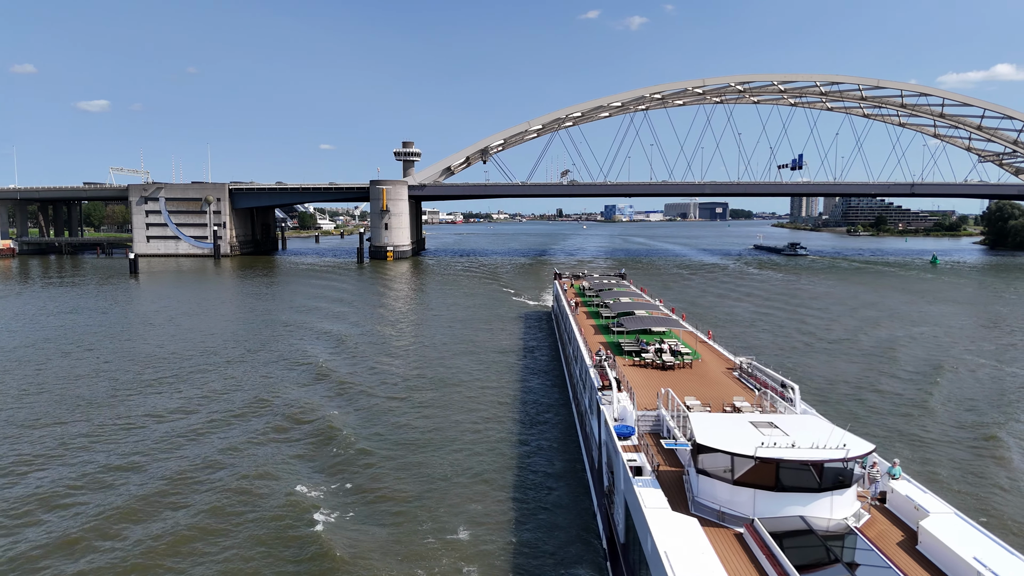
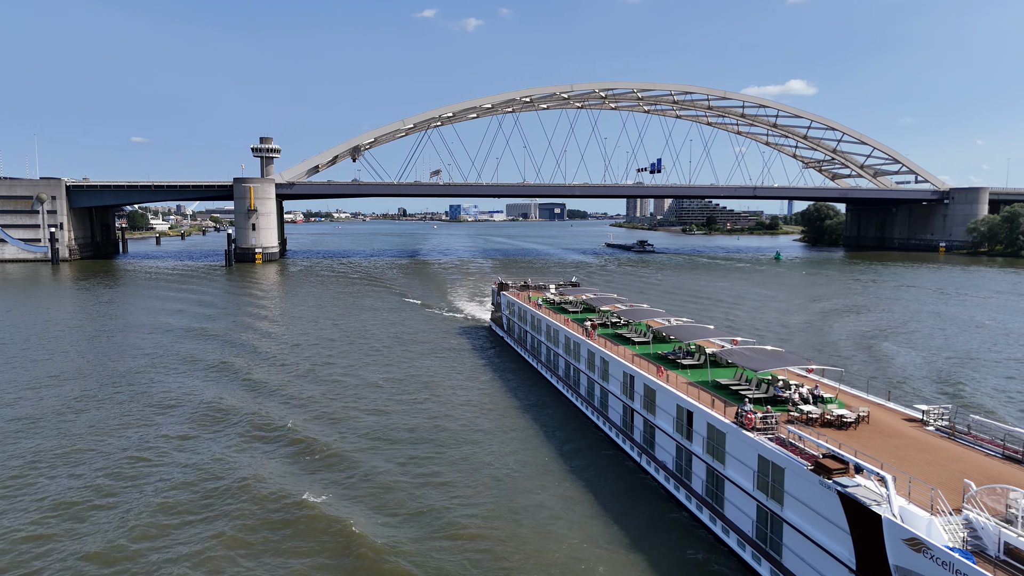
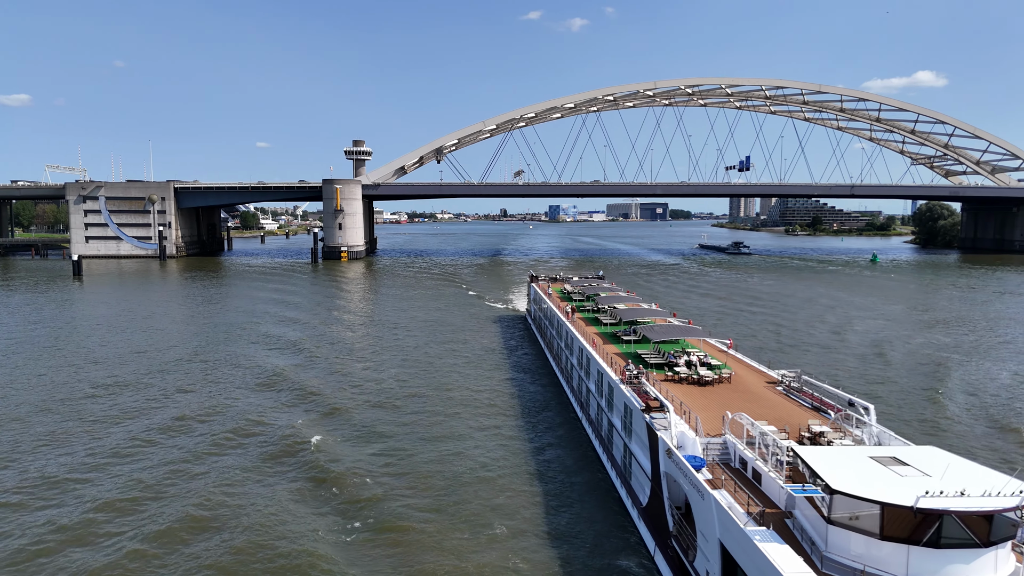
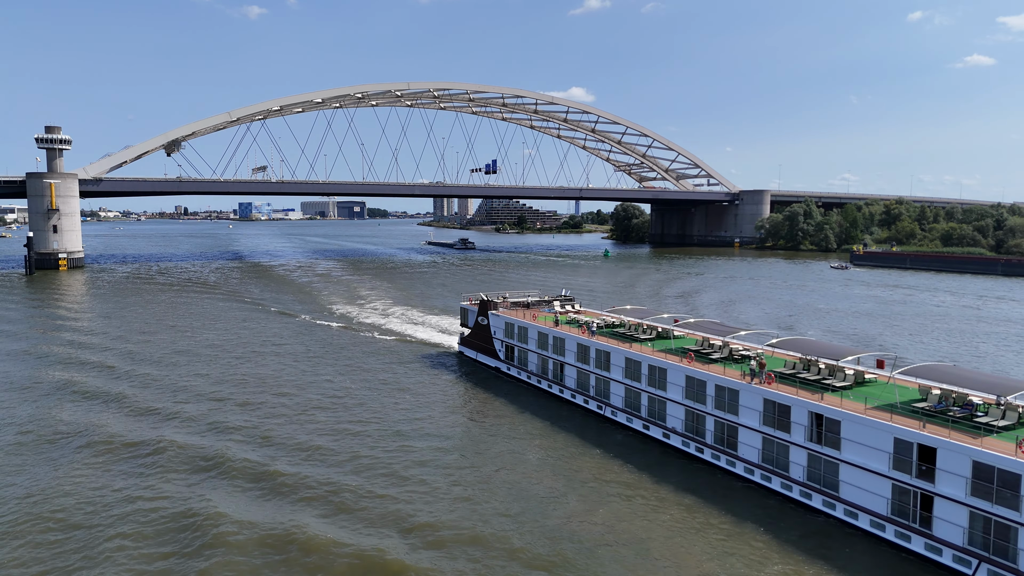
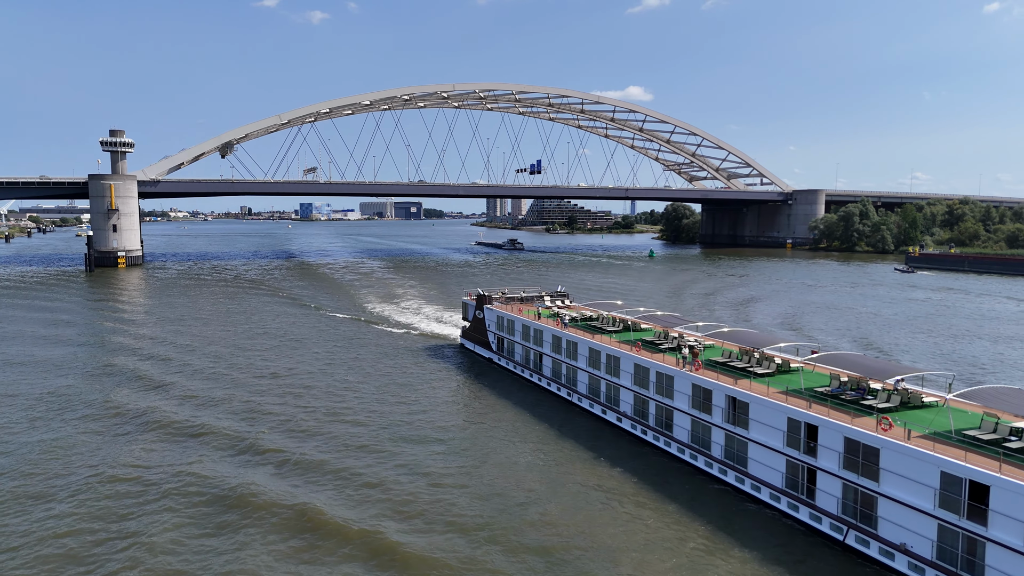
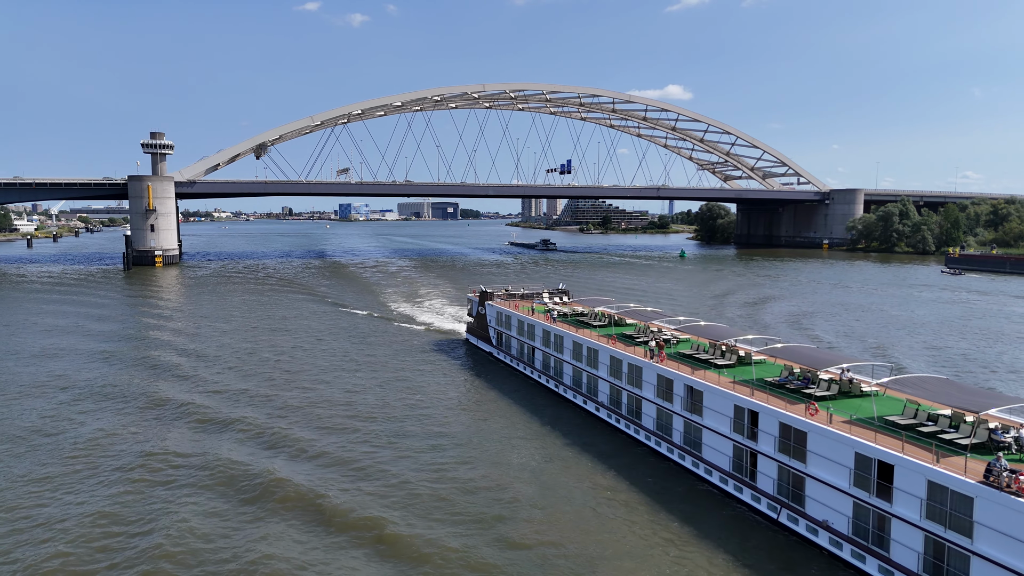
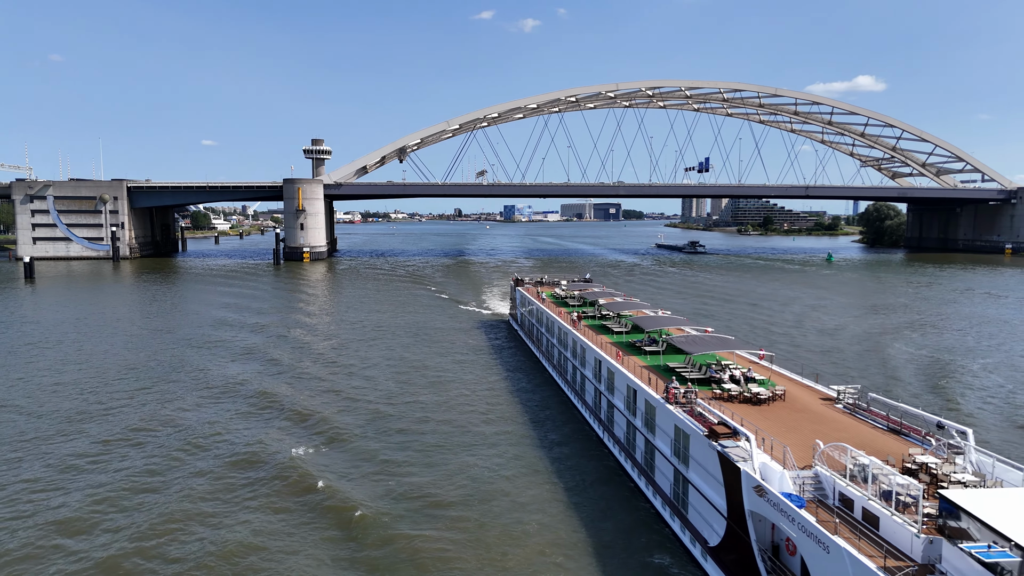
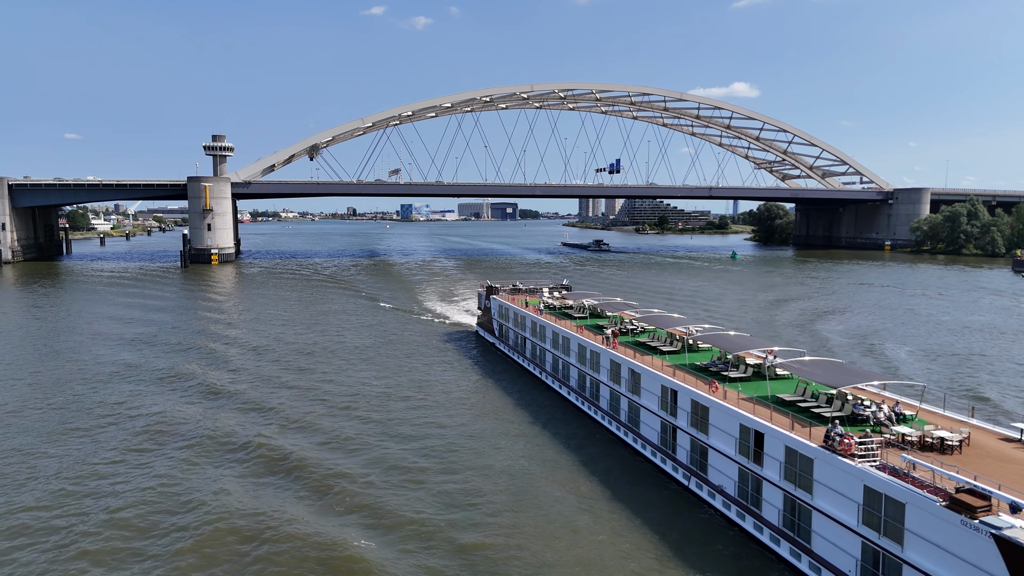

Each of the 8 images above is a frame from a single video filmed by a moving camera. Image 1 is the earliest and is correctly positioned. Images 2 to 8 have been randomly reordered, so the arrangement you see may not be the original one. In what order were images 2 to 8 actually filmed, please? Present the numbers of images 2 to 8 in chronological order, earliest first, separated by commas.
3, 7, 2, 8, 6, 5, 4
